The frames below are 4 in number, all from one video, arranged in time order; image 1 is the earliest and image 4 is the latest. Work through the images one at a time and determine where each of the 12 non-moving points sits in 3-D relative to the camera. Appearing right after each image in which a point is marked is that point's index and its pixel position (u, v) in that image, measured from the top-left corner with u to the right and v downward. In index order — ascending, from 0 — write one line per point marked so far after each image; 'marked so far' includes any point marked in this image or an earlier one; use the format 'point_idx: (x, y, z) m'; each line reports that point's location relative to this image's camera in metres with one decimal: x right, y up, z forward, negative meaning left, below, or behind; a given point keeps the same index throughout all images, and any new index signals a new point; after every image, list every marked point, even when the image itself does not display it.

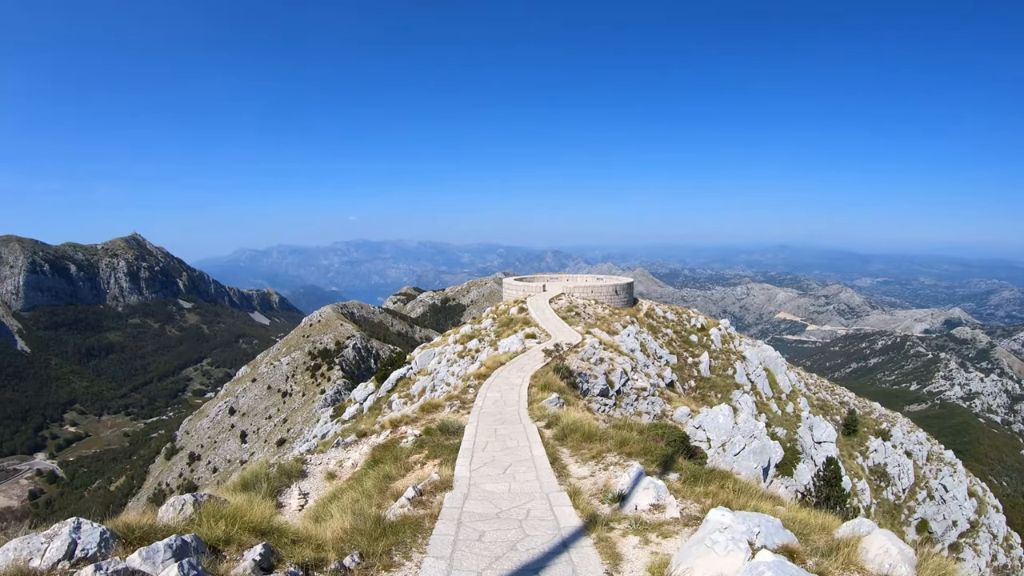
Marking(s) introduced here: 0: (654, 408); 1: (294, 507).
0: (+5.2, -4.4, +18.4) m
1: (-4.4, -4.4, +10.0) m
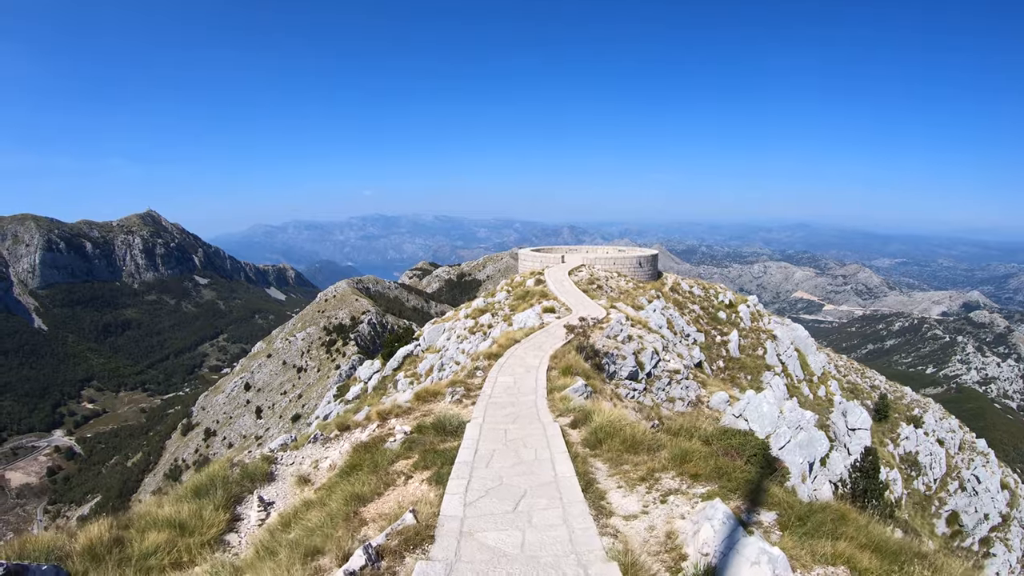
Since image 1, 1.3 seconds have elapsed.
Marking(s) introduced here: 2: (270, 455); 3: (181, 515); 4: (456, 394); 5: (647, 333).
0: (+5.7, -3.4, +16.1) m
1: (-4.2, -3.8, +8.0) m
2: (-4.9, -3.4, +10.0) m
3: (-5.2, -3.6, +7.8) m
4: (-1.1, -2.1, +10.1) m
5: (+4.8, -1.6, +17.7) m
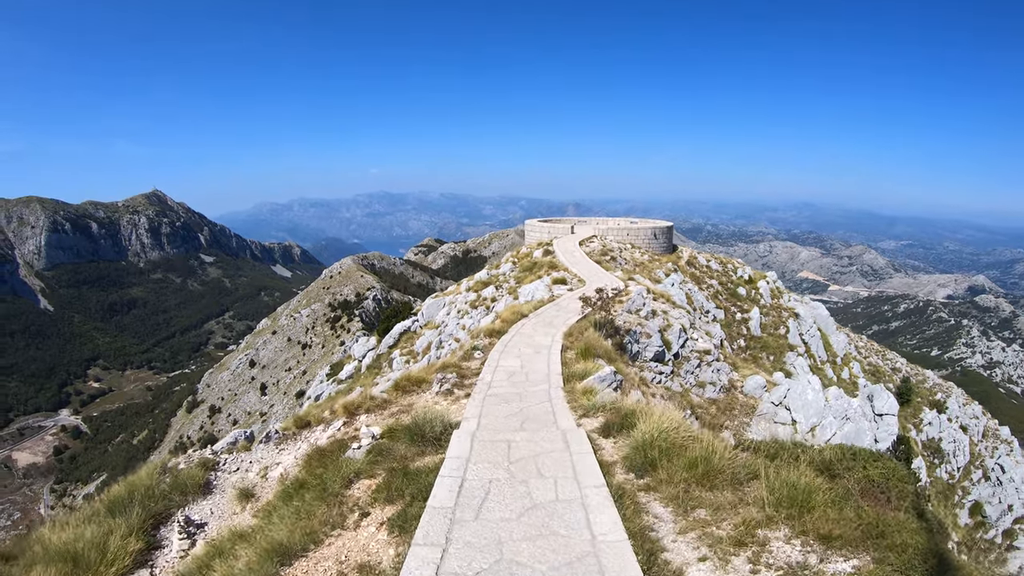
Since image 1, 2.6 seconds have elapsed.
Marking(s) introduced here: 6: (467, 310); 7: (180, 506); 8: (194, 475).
0: (+5.8, -2.5, +14.0) m
1: (-4.1, -3.2, +6.0) m
2: (-4.8, -2.7, +8.0) m
3: (-5.1, -3.0, +5.8) m
4: (-1.0, -1.5, +8.0) m
5: (+4.9, -0.7, +15.5) m
6: (-1.9, -0.9, +19.8) m
7: (-4.6, -3.0, +6.9) m
8: (-4.7, -2.8, +7.4) m
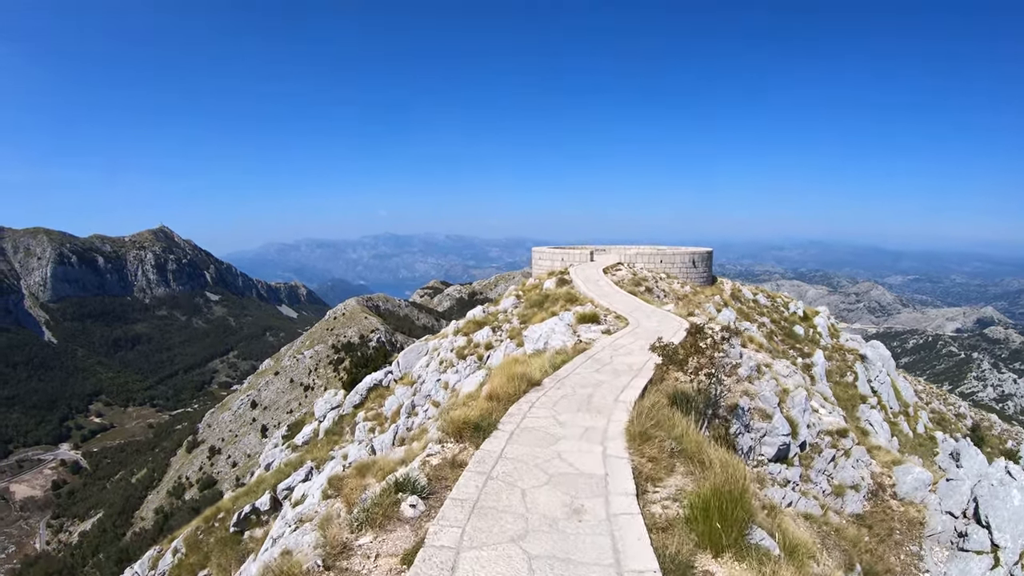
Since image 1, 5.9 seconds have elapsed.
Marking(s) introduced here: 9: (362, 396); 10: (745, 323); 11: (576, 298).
0: (+5.9, -3.1, +8.2) m
1: (-4.2, -3.3, +0.4) m
2: (-4.9, -2.9, +2.5) m
3: (-5.2, -3.0, +0.3) m
4: (-1.1, -1.6, +2.5) m
5: (+5.0, -1.4, +9.9) m
6: (-1.7, -2.0, +14.3) m
7: (-4.7, -3.1, +1.4) m
8: (-4.8, -2.9, +1.9) m
9: (-5.3, -3.8, +17.6) m
10: (+9.3, -1.4, +20.0) m
11: (+2.1, -0.3, +16.6) m
